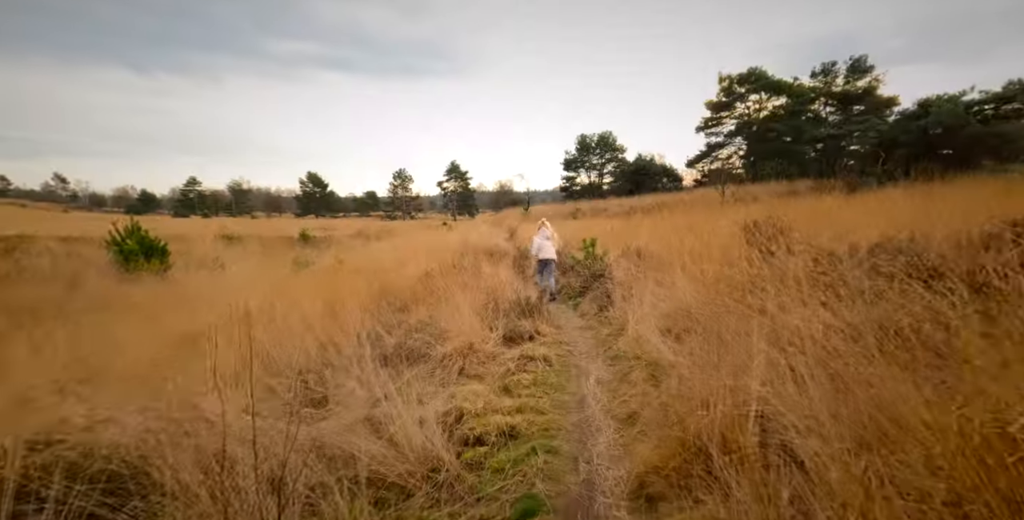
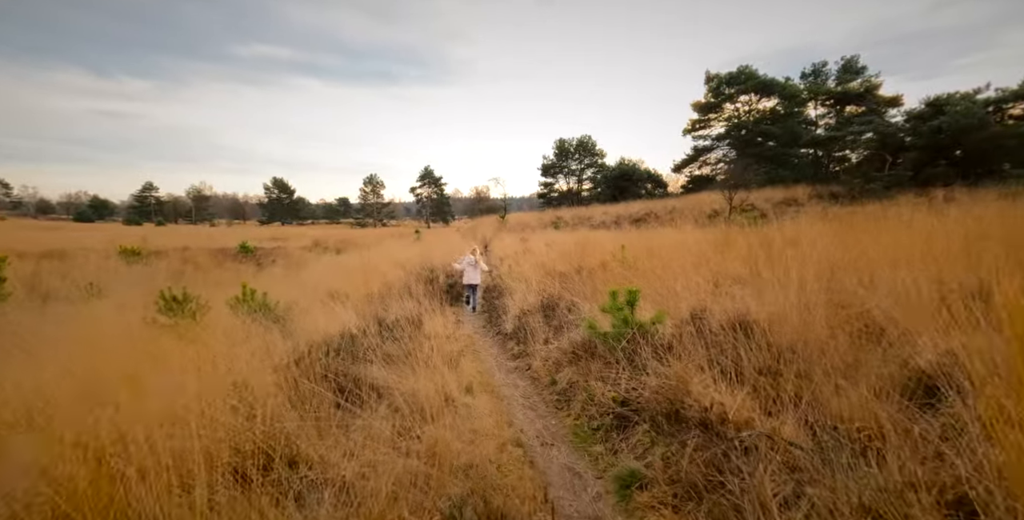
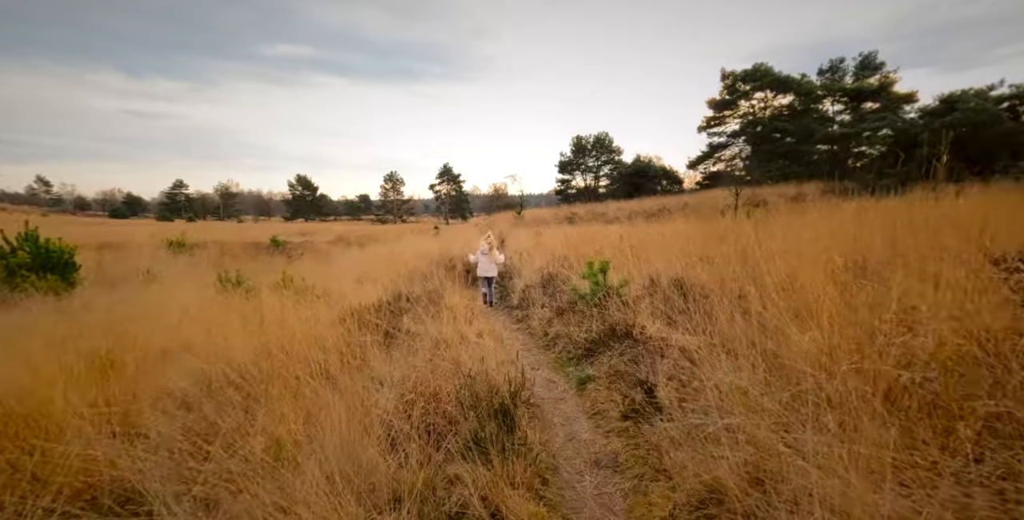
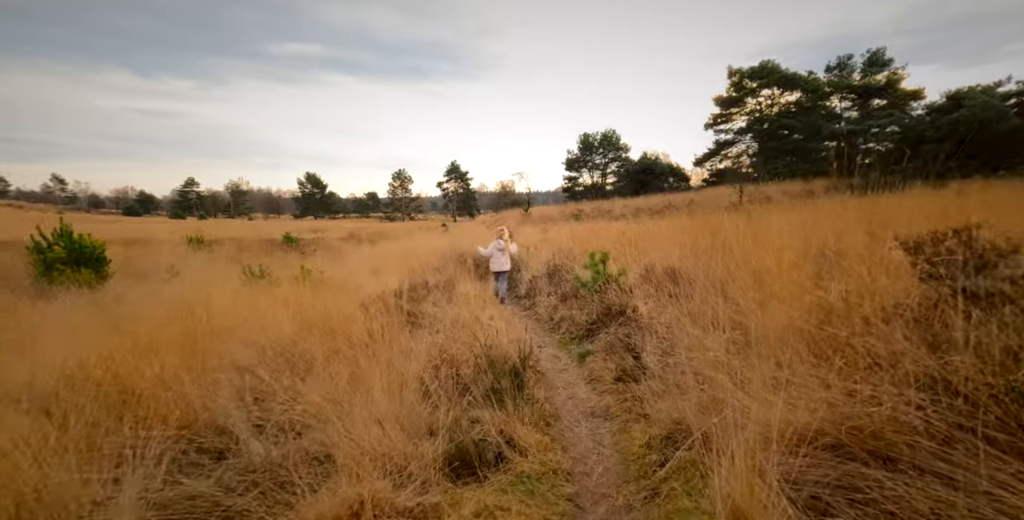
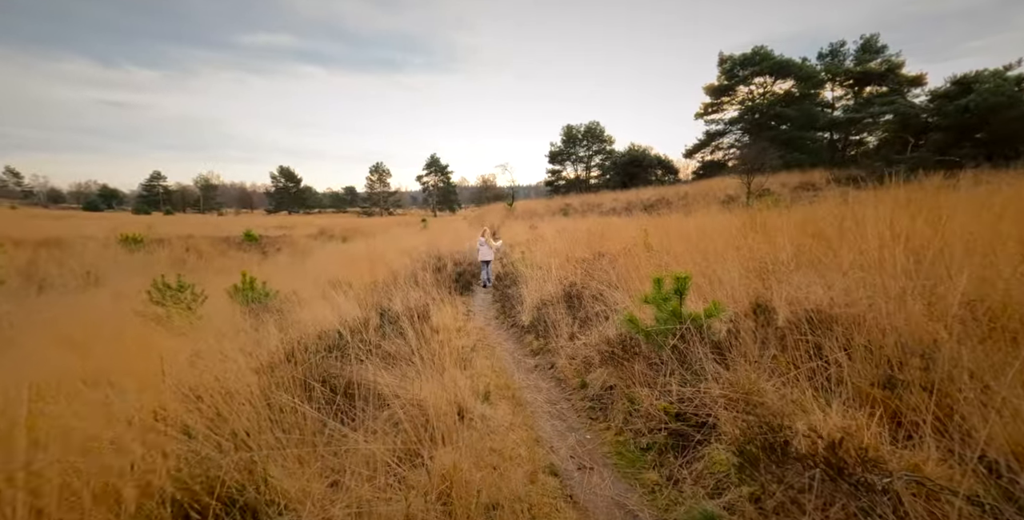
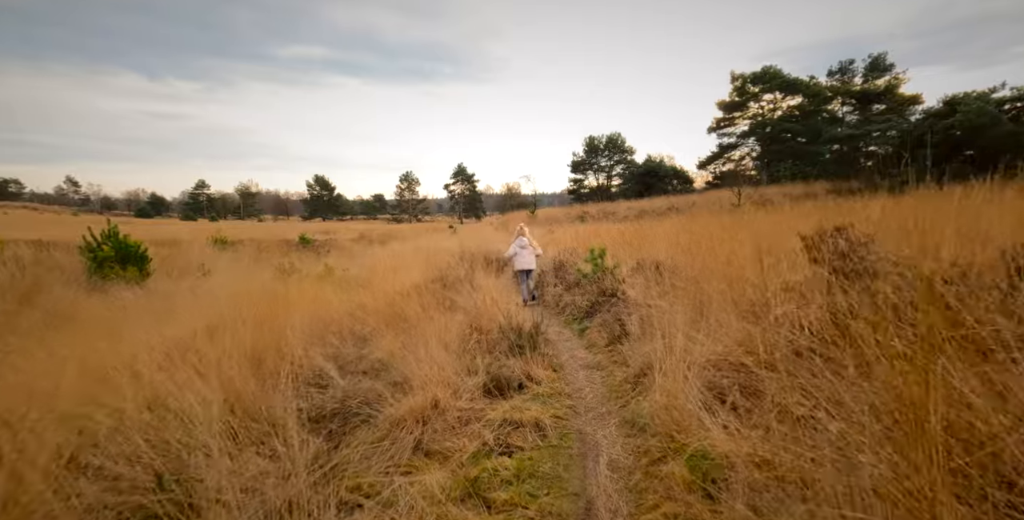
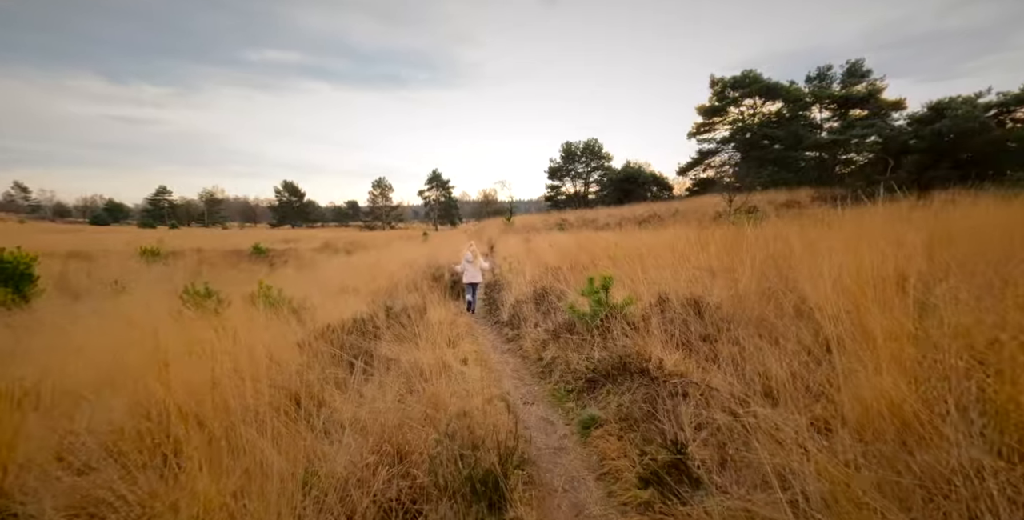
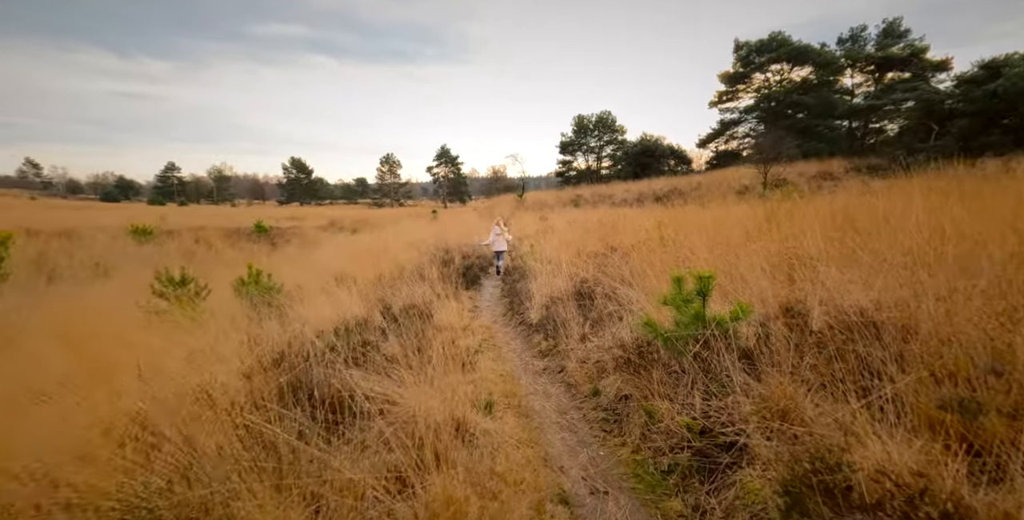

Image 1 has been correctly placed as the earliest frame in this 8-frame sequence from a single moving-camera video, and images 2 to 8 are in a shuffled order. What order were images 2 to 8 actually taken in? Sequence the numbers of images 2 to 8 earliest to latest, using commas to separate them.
6, 4, 3, 7, 2, 5, 8
